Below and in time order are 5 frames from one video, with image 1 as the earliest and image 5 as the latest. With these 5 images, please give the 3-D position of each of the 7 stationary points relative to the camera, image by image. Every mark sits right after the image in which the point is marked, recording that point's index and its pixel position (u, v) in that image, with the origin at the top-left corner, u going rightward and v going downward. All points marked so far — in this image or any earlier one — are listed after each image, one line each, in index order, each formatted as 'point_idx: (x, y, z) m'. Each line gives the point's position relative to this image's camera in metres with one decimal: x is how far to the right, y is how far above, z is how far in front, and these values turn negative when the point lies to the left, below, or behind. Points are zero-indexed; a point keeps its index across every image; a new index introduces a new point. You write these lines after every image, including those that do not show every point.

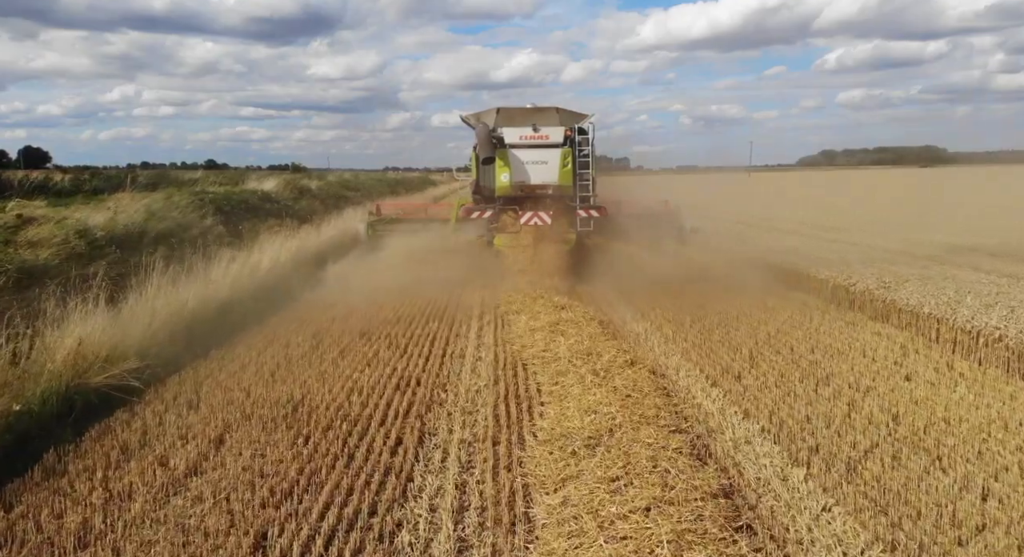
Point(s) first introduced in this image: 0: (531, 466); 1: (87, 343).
0: (+0.1, -1.3, +5.4) m
1: (-3.9, -0.6, +7.4) m
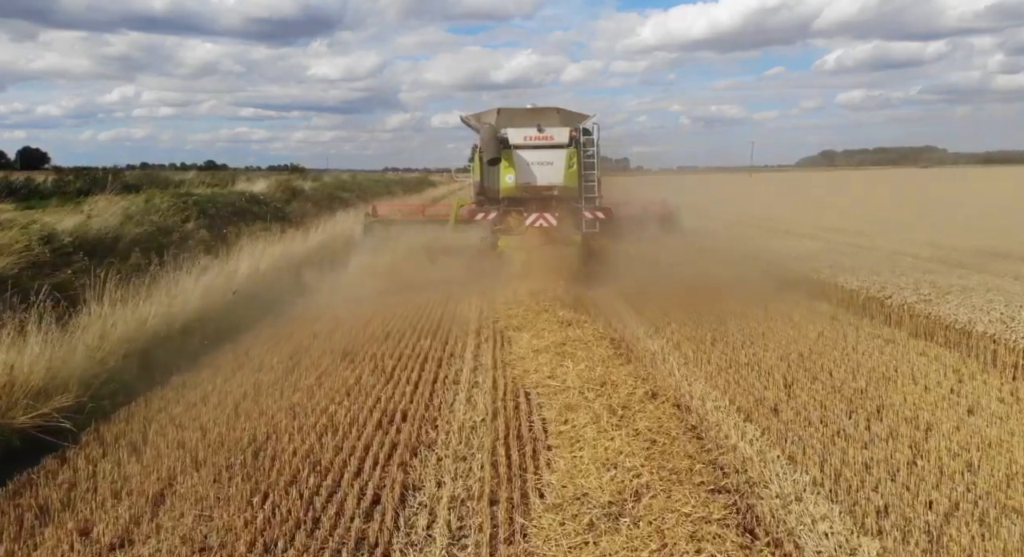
0: (+0.1, -1.4, +4.4) m
1: (-3.9, -0.7, +6.4) m
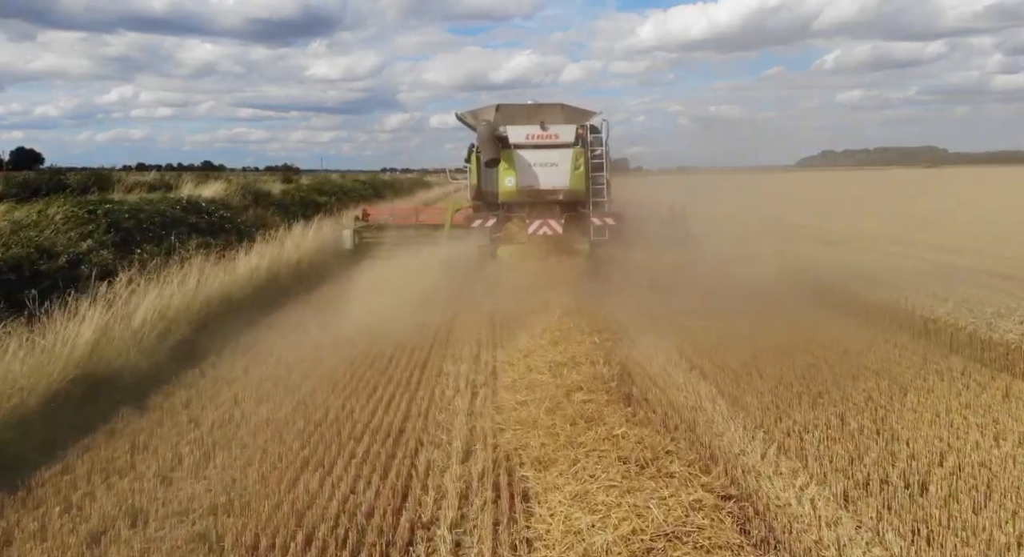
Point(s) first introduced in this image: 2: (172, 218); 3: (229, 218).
0: (+0.3, -2.0, 0.0) m
1: (-3.8, -1.3, +2.0) m
2: (-6.8, +1.2, +16.0) m
3: (-6.5, +1.4, +18.4) m
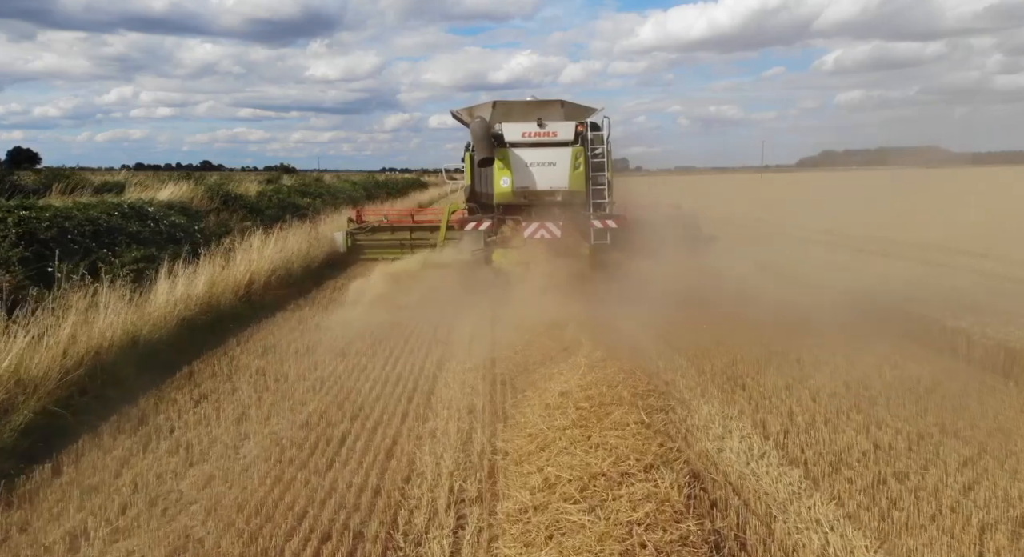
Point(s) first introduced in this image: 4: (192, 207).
0: (+0.3, -2.4, -2.6) m
1: (-3.8, -1.7, -0.7) m
2: (-6.8, +0.9, +13.3) m
3: (-6.5, +1.0, +15.7) m
4: (-7.1, +1.6, +17.8) m
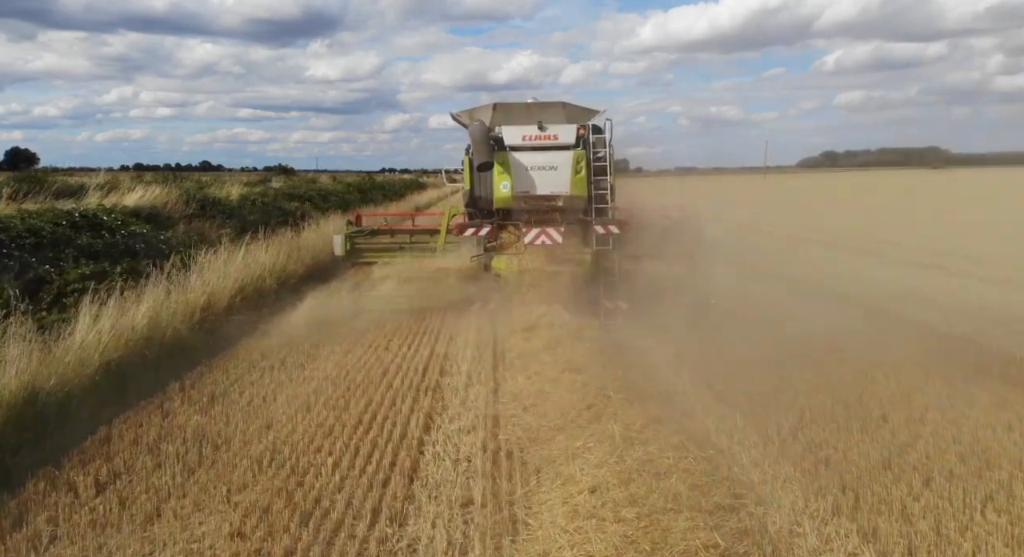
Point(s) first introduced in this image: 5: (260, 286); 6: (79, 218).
0: (+0.4, -2.6, -4.4) m
1: (-3.7, -2.0, -2.4) m
2: (-6.7, +0.6, +11.6) m
3: (-6.4, +0.8, +14.0) m
4: (-7.0, +1.3, +16.1) m
5: (-3.7, -0.1, +11.7) m
6: (-6.9, +1.0, +12.8) m
